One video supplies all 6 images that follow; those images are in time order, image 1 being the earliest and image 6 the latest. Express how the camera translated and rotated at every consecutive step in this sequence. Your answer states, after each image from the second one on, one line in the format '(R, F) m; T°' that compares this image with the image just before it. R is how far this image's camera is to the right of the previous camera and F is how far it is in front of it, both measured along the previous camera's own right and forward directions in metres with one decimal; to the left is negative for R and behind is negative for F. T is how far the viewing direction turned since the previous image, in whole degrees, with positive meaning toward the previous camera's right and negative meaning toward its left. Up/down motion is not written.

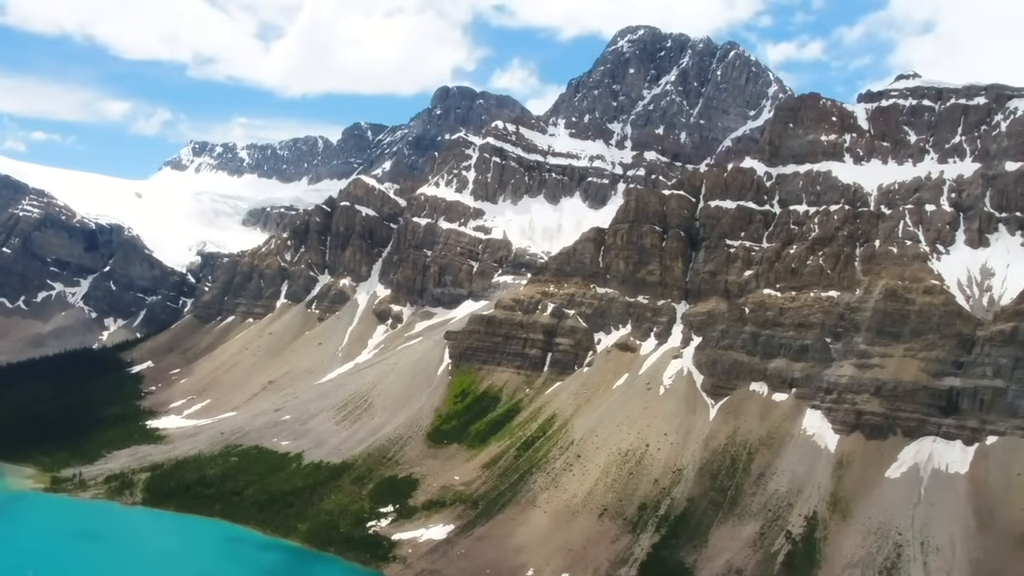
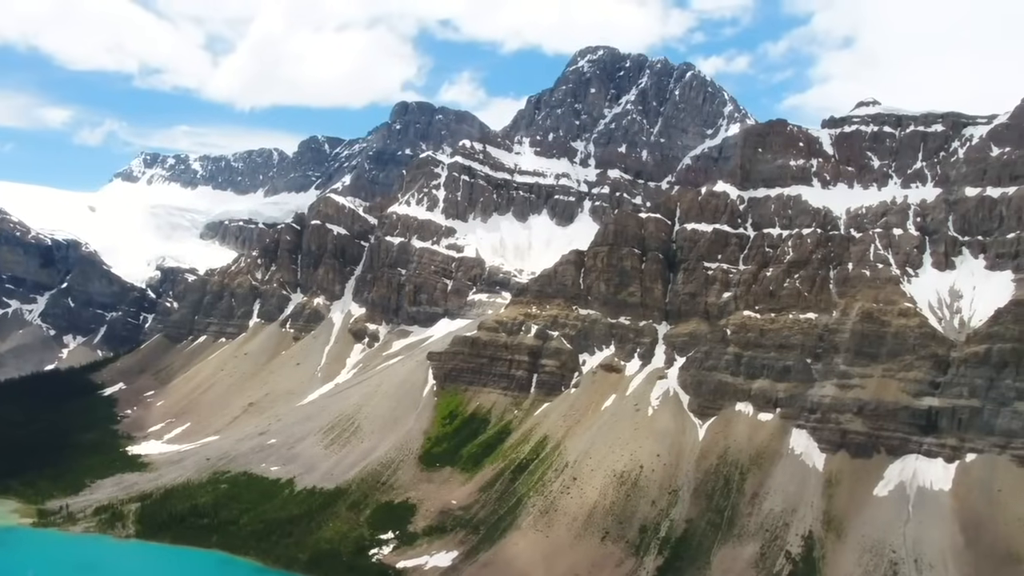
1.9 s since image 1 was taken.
(-10.6, -2.4) m; +4°
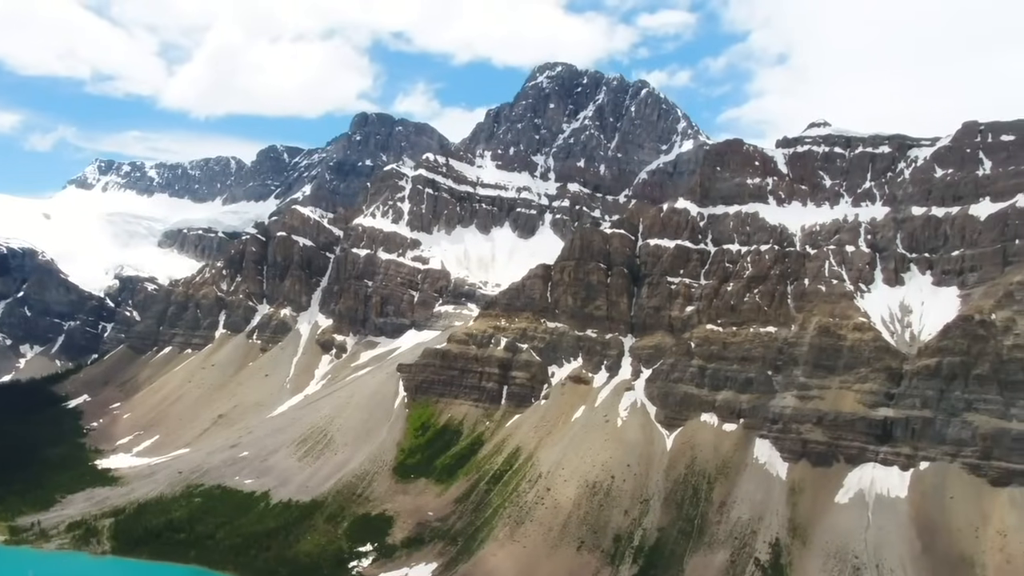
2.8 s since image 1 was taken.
(-5.1, -4.0) m; +3°
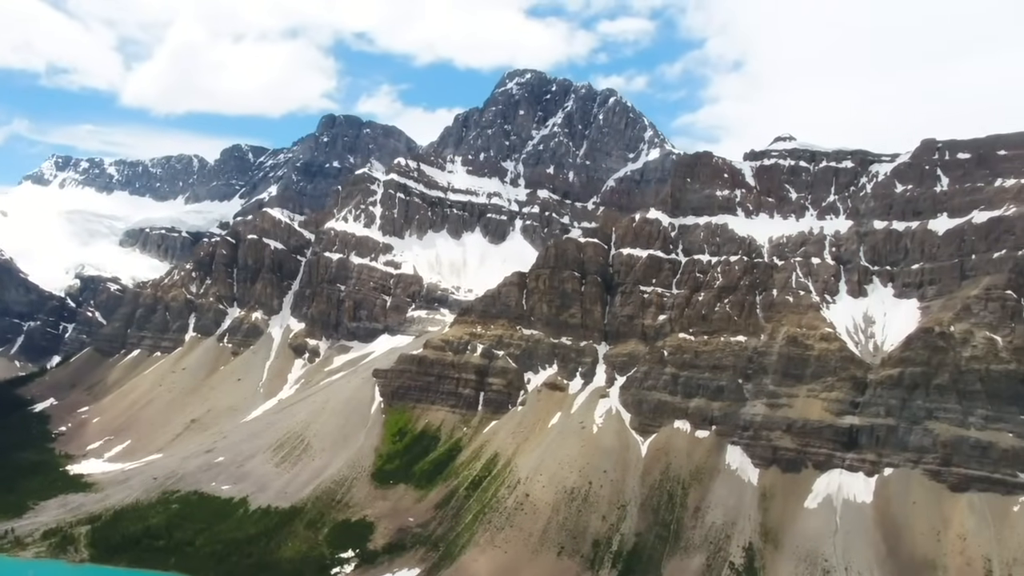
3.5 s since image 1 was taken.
(-5.3, -2.9) m; +3°
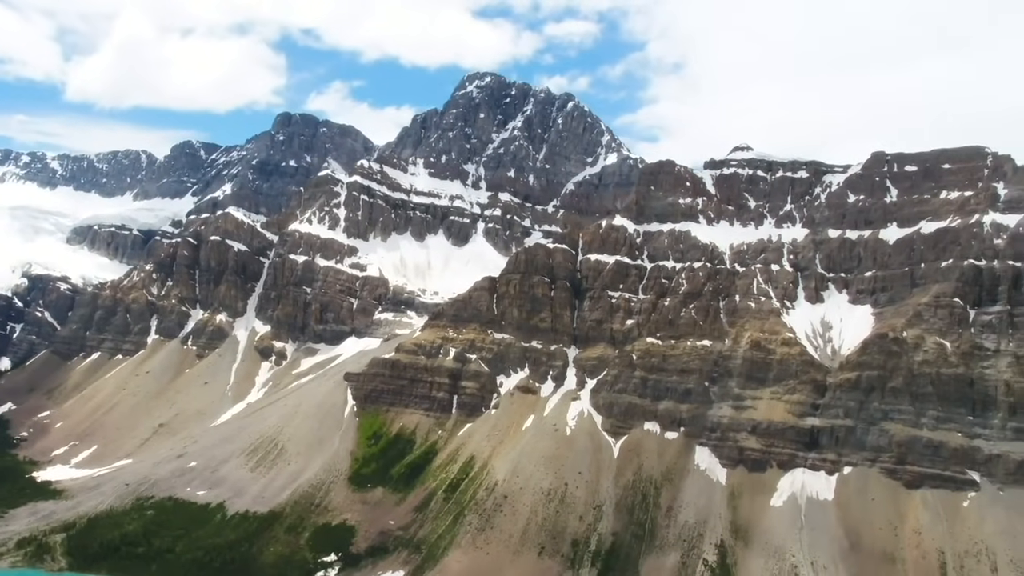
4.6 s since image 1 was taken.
(-8.1, -3.8) m; +4°
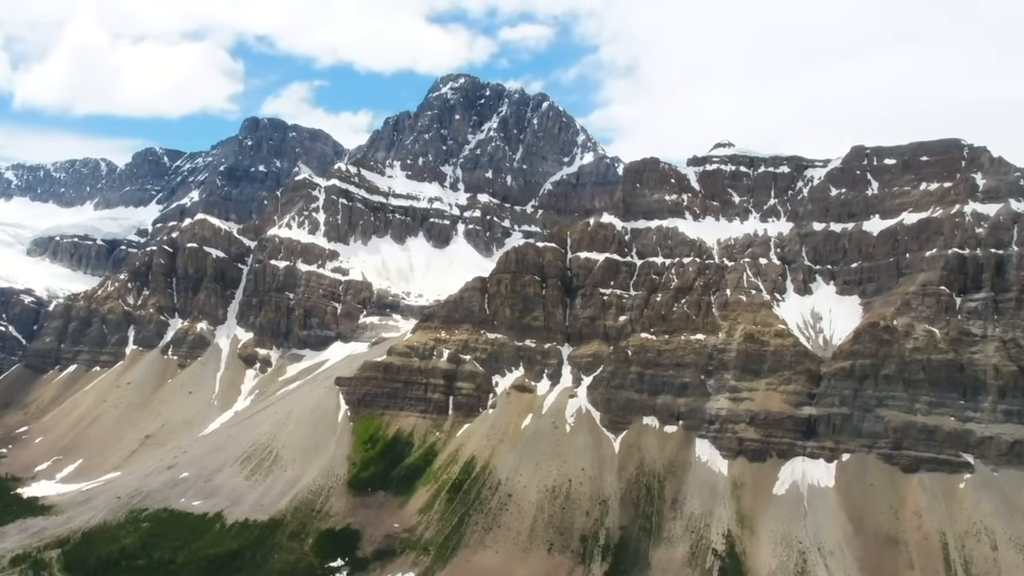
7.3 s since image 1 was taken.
(-9.0, +0.5) m; +3°
